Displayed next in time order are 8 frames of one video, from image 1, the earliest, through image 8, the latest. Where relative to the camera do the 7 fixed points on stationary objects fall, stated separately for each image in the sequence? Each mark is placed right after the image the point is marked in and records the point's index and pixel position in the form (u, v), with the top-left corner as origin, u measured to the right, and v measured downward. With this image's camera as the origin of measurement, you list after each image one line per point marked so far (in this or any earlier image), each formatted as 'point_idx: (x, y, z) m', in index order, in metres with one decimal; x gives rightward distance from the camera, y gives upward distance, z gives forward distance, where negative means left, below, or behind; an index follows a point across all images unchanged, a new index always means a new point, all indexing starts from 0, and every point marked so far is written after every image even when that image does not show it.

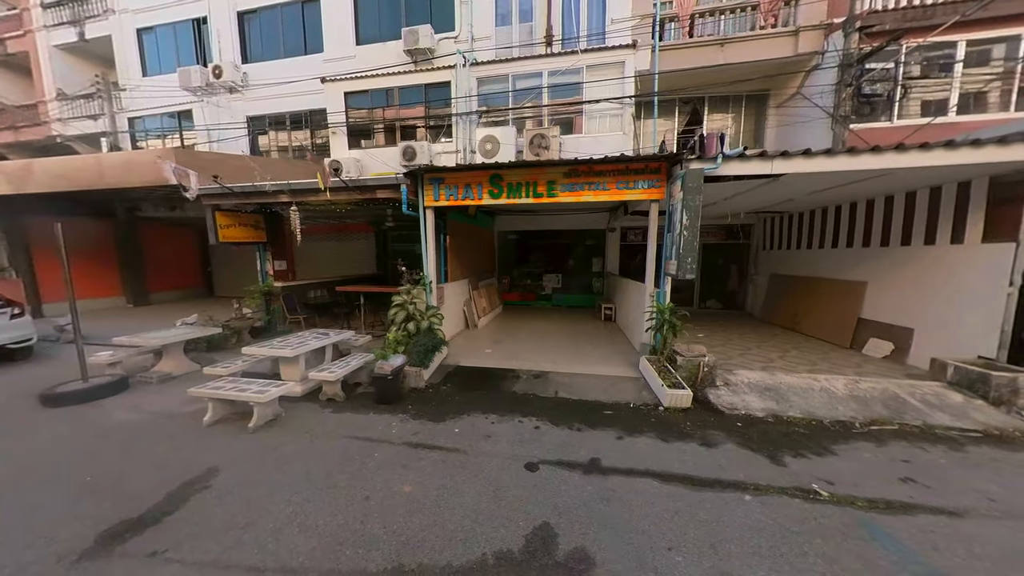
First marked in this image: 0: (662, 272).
0: (+3.3, +0.3, +4.9) m
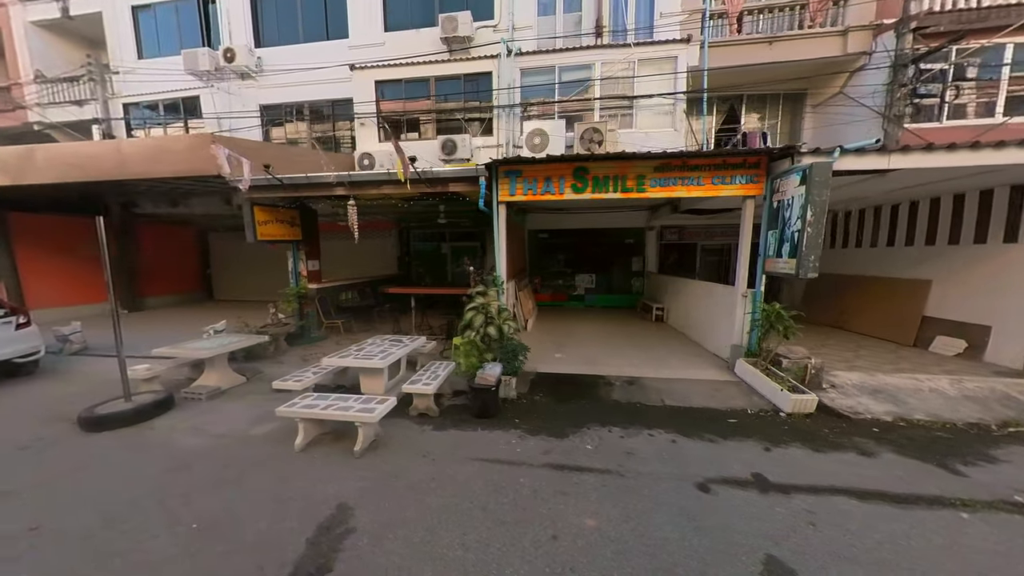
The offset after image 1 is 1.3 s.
0: (+5.0, +0.3, +4.7) m
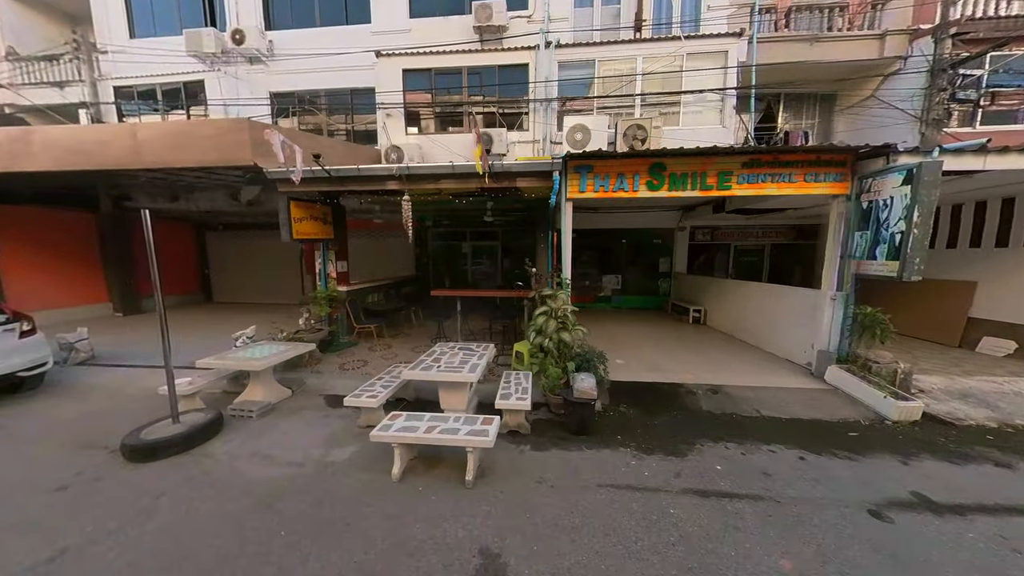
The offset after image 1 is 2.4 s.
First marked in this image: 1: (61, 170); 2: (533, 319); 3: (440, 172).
0: (+6.5, +0.3, +4.6) m
1: (-9.2, +2.4, +5.0) m
2: (+0.5, -0.7, +4.9) m
3: (-1.4, +2.4, +4.9) m
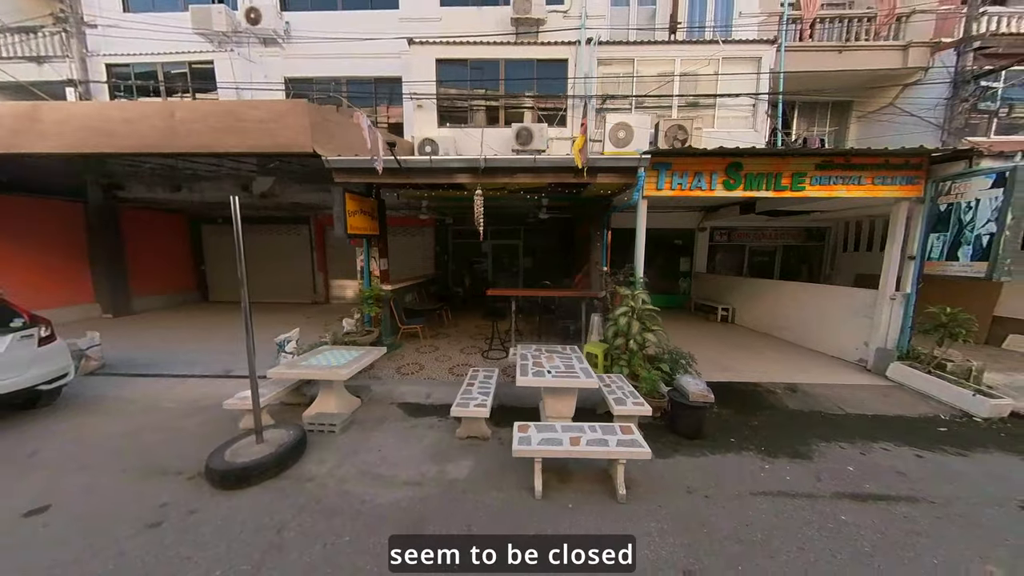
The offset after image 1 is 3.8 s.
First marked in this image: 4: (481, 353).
0: (+7.9, +0.3, +4.8) m
1: (-7.7, +2.4, +4.3) m
2: (+2.0, -0.6, +4.7) m
3: (+0.1, +2.4, +4.6) m
4: (-0.8, -1.6, +6.3) m
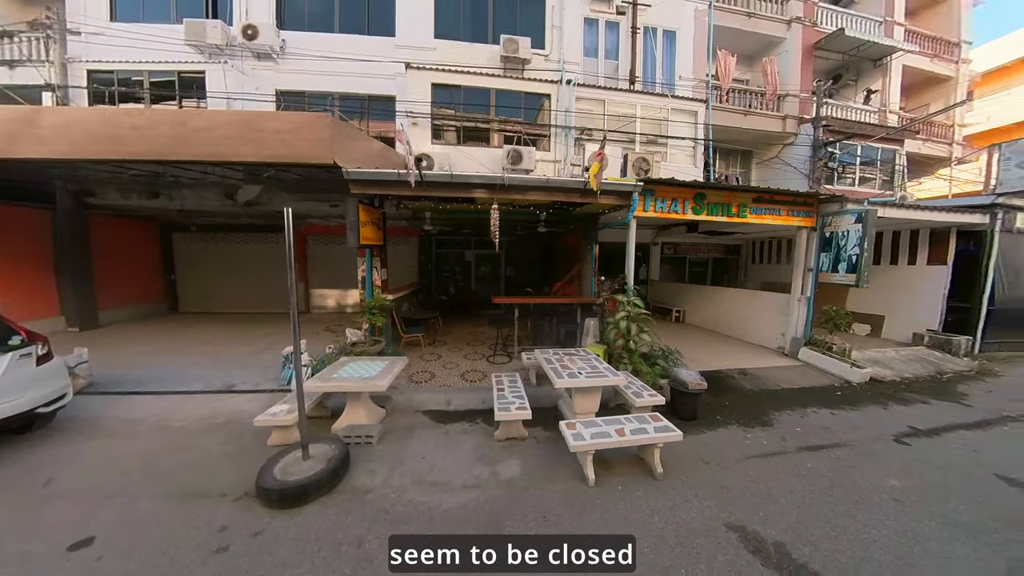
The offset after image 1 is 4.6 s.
0: (+8.1, +0.2, +6.7) m
1: (-7.3, +2.2, +3.6) m
2: (+2.3, -0.8, +5.5) m
3: (+0.4, +2.2, +5.2) m
4: (-0.7, -1.9, +6.6) m
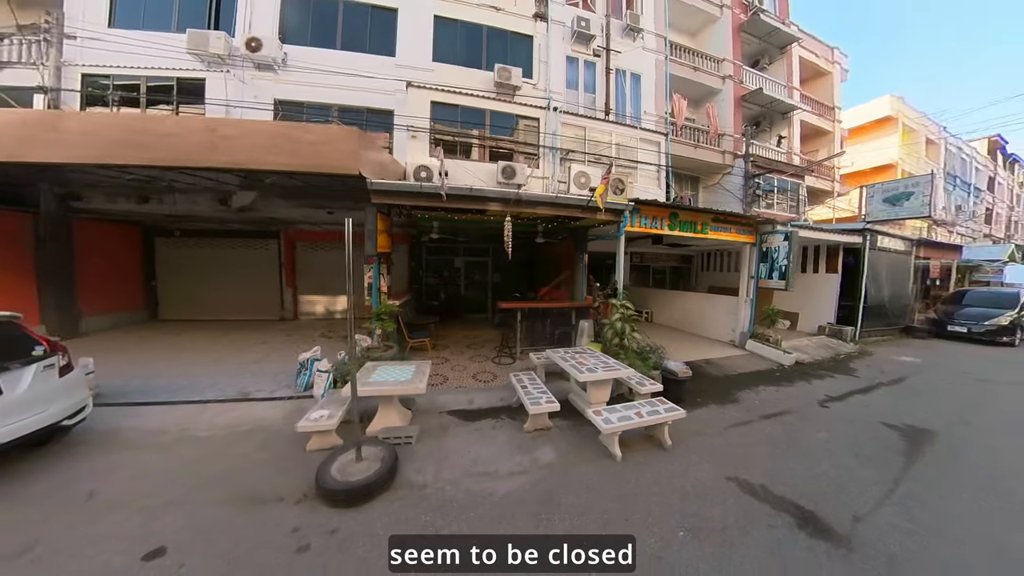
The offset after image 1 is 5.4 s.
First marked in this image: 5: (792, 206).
0: (+8.2, +0.1, +8.3) m
1: (-6.7, +2.1, +3.1) m
2: (+2.5, -0.9, +6.3) m
3: (+0.7, +2.1, +5.9) m
4: (-0.6, -2.0, +6.9) m
5: (+16.2, +4.8, +14.2) m
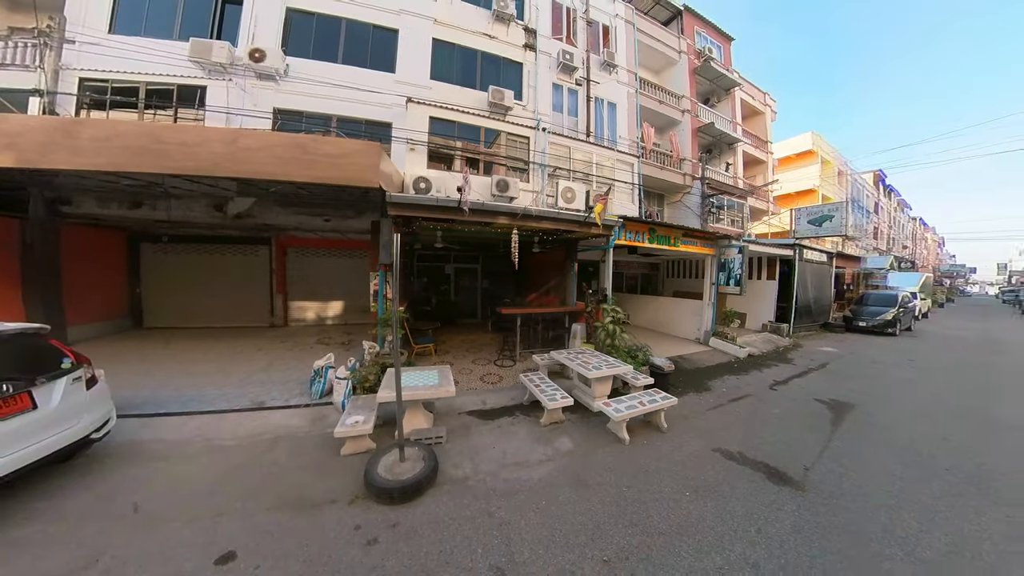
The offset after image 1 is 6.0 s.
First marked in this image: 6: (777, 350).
0: (+8.0, -0.1, +9.7) m
1: (-6.2, +1.9, +3.0) m
2: (+2.6, -1.1, +7.1) m
3: (+0.8, +1.9, +6.5) m
4: (-0.5, -2.3, +7.3) m
5: (+15.3, +4.5, +16.5) m
6: (+10.6, -2.5, +9.8) m
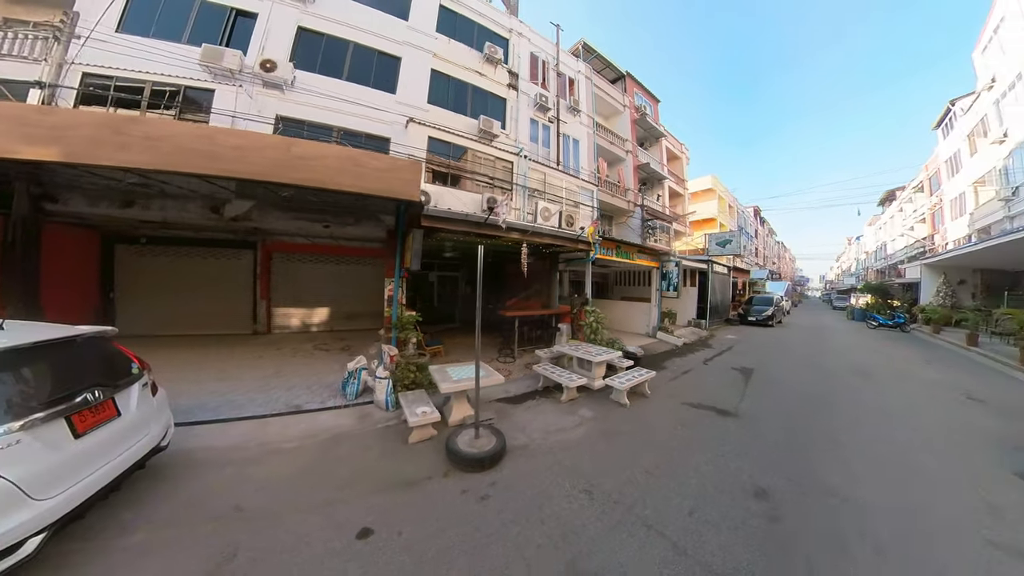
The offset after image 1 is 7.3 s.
0: (+7.4, -0.3, +12.4) m
1: (-5.2, +1.9, +3.0) m
2: (+2.7, -1.2, +8.7) m
3: (+1.0, +1.8, +7.9) m
4: (-0.4, -2.4, +8.2) m
5: (+13.1, +4.0, +20.7) m
6: (+10.0, -2.7, +12.8) m
